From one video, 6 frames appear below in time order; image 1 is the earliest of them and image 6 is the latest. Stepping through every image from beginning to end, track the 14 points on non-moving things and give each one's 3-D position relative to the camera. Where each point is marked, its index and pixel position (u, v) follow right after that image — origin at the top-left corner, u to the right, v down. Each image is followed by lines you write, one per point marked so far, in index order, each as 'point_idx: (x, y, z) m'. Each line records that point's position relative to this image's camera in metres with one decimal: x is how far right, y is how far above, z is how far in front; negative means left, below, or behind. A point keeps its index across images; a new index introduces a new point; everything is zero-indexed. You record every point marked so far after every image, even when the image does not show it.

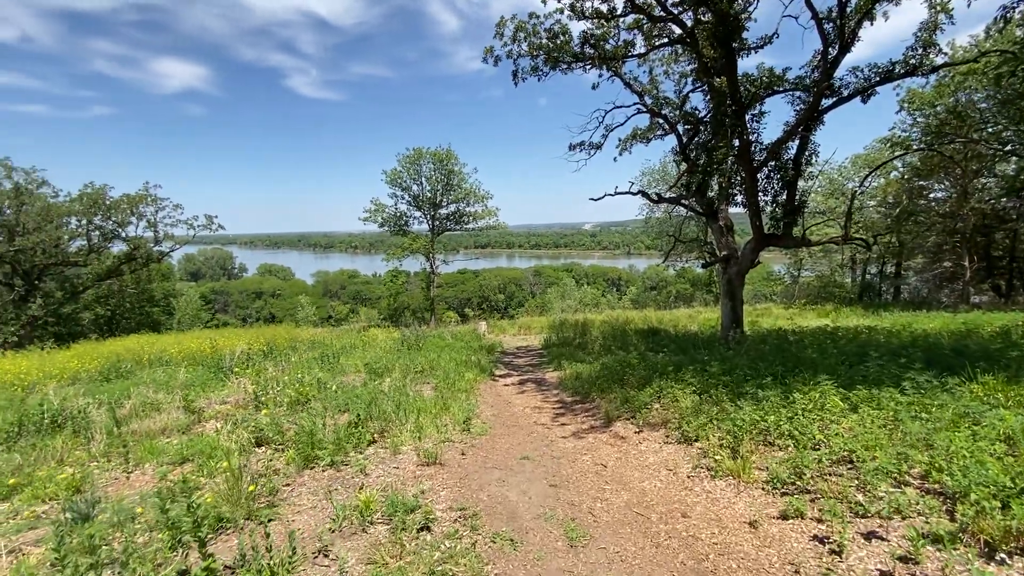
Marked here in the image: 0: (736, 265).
0: (+5.1, +0.5, +10.9) m
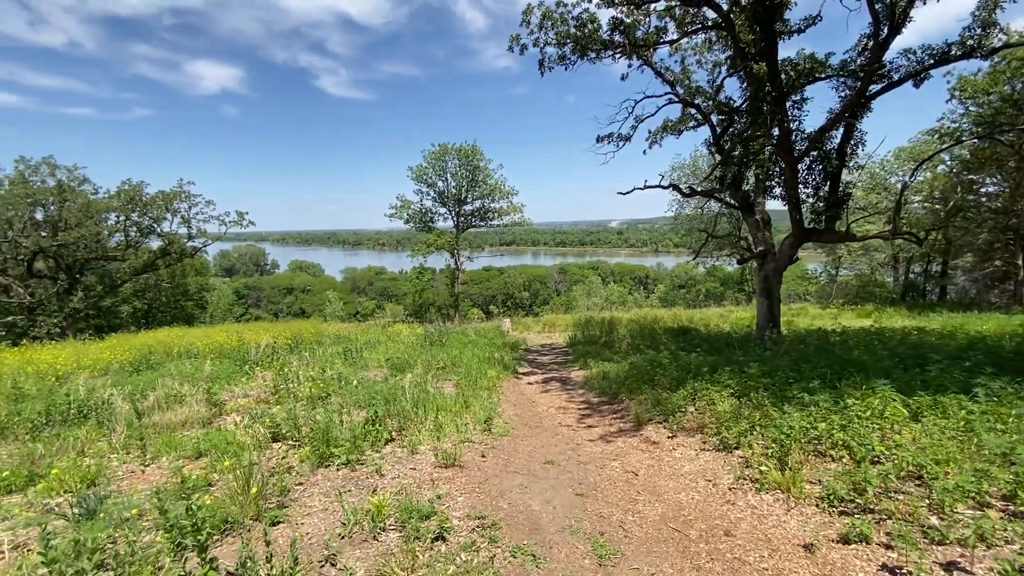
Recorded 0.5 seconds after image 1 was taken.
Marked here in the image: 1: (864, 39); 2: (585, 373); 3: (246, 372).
0: (+5.6, +0.6, +10.4) m
1: (+7.0, +4.9, +9.5) m
2: (+1.3, -1.5, +8.3) m
3: (-5.0, -1.6, +9.1) m
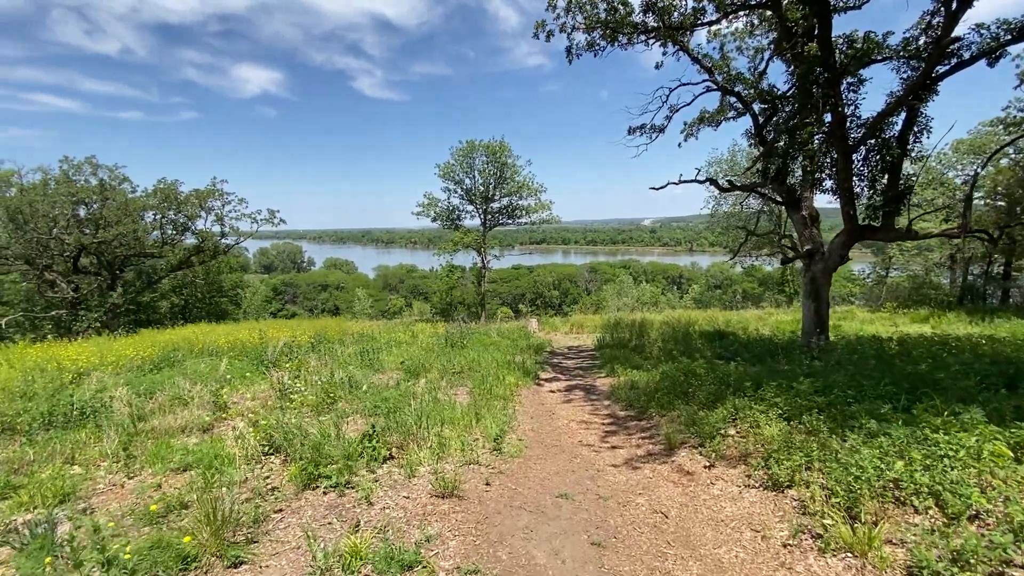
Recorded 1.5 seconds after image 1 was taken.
0: (+6.1, +0.5, +9.5) m
1: (+7.4, +4.8, +8.5) m
2: (+1.6, -1.5, +7.7) m
3: (-4.6, -1.6, +8.8) m
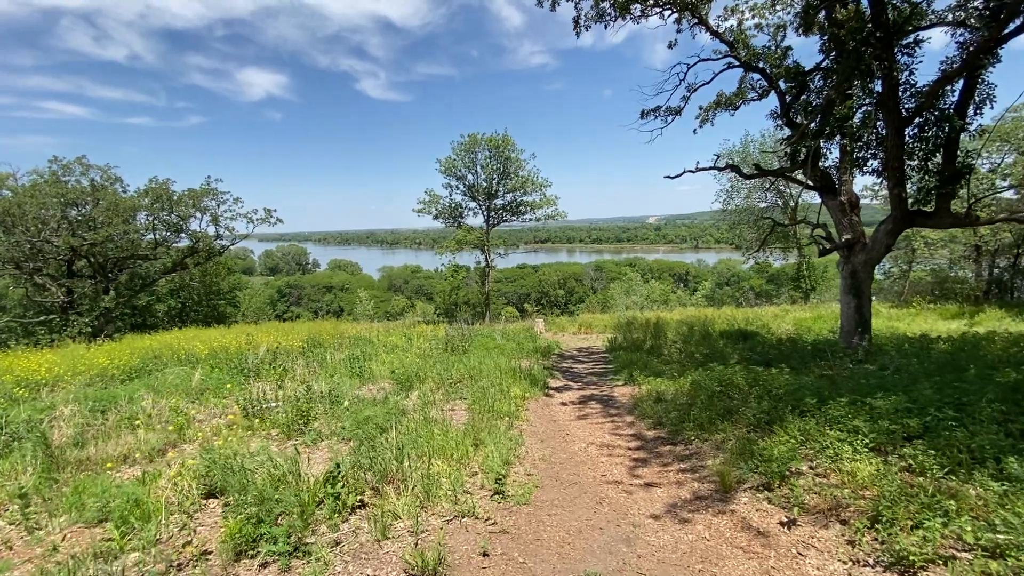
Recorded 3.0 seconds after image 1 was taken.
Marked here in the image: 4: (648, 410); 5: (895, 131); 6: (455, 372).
0: (+6.2, +0.6, +8.5) m
1: (+7.4, +5.0, +7.5) m
2: (+1.7, -1.4, +6.7) m
3: (-4.5, -1.6, +7.9) m
4: (+1.5, -1.4, +5.4) m
5: (+5.7, +2.4, +7.3) m
6: (-0.9, -1.3, +7.4) m
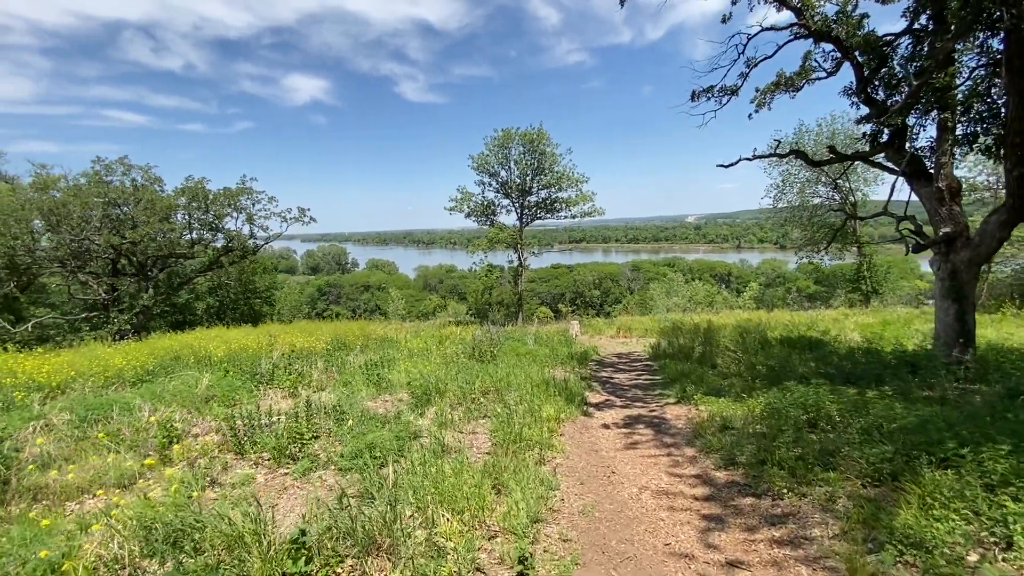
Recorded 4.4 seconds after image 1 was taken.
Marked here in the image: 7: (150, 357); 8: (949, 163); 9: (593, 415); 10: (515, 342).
0: (+6.7, +0.6, +7.1) m
1: (+7.9, +4.9, +6.0) m
2: (+2.1, -1.5, +5.6) m
3: (-4.0, -1.6, +7.3) m
4: (+1.8, -1.4, +4.4) m
5: (+6.2, +2.3, +5.9) m
6: (-0.4, -1.3, +6.5) m
7: (-7.7, -1.5, +10.3) m
8: (+6.6, +1.9, +7.3) m
9: (+1.0, -1.5, +5.9) m
10: (+0.1, -1.3, +11.2) m
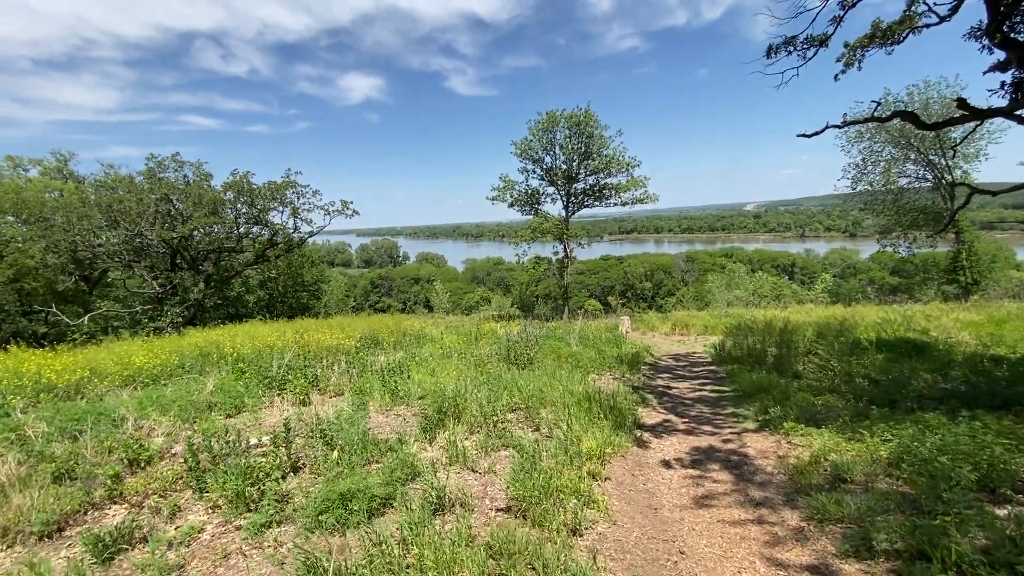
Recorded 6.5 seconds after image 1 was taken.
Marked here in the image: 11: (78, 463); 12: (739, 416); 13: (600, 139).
0: (+7.1, +0.7, +5.2) m
1: (+8.2, +5.0, +3.9) m
2: (+2.3, -1.4, +4.2) m
3: (-3.5, -1.5, +6.5) m
4: (+2.0, -1.4, +3.0) m
5: (+6.5, +2.4, +4.0) m
6: (0.0, -1.2, +5.4) m
7: (-6.9, -1.4, +9.9) m
8: (+7.0, +2.0, +5.4) m
9: (+1.3, -1.5, +4.6) m
10: (+0.9, -1.1, +10.0) m
11: (-3.7, -1.5, +4.2) m
12: (+2.6, -1.5, +5.5) m
13: (+3.5, +6.0, +19.5) m
